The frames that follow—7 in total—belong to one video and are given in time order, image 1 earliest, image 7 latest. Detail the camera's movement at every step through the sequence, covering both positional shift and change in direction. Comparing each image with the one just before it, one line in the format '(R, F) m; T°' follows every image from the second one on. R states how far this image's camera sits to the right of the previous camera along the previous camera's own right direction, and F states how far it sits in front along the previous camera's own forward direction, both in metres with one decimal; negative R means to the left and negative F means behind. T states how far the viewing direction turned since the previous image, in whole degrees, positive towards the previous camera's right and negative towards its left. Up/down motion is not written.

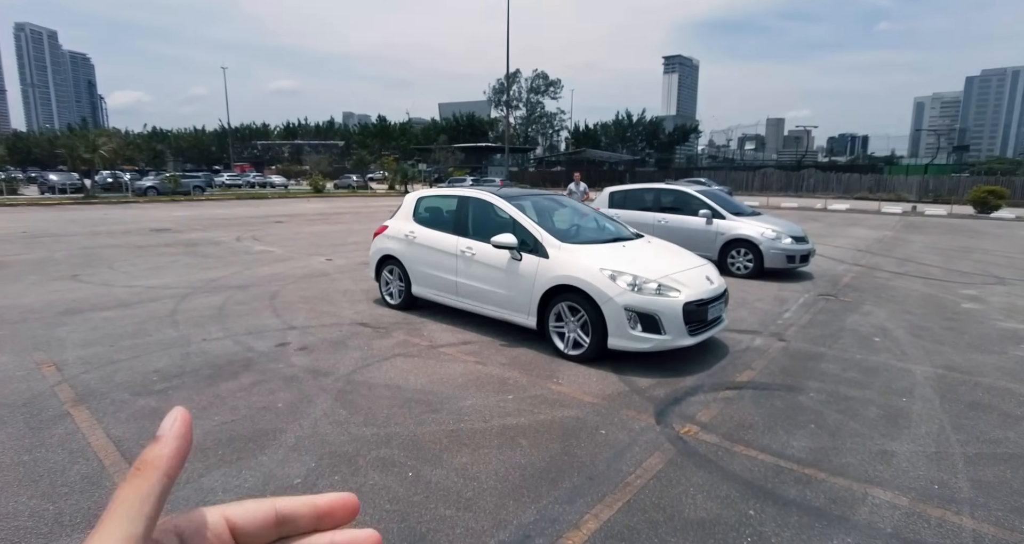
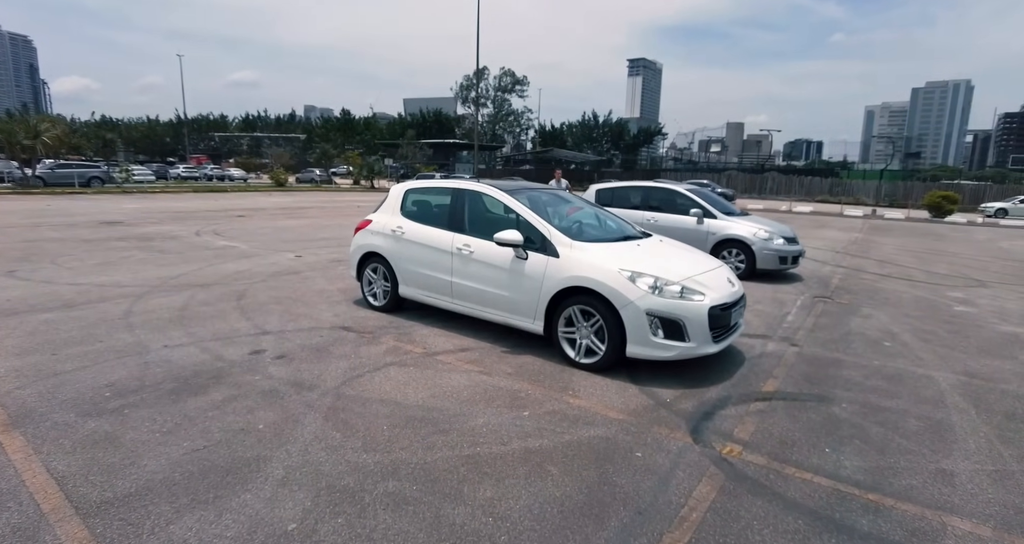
(-0.4, +0.5) m; +4°
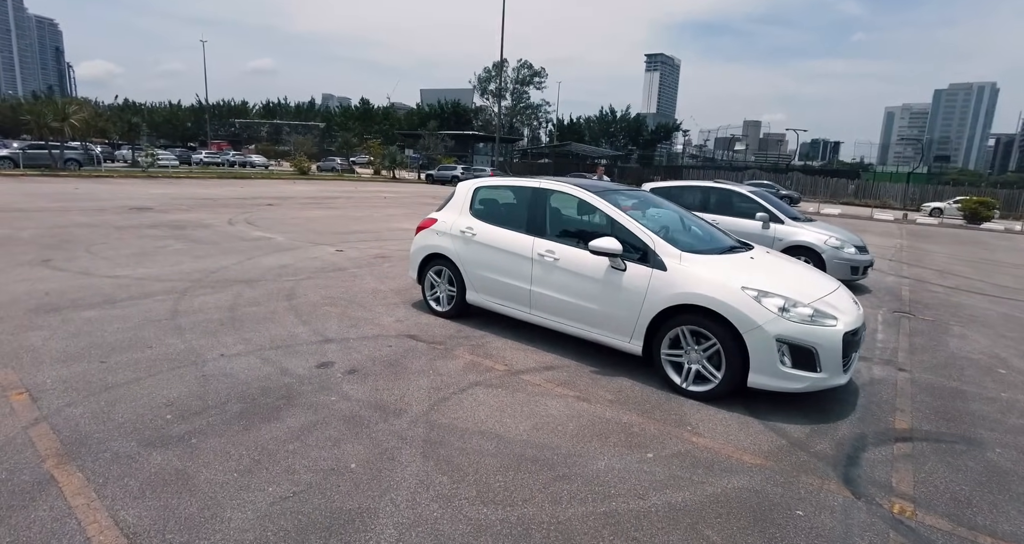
(-0.7, +0.5) m; -1°
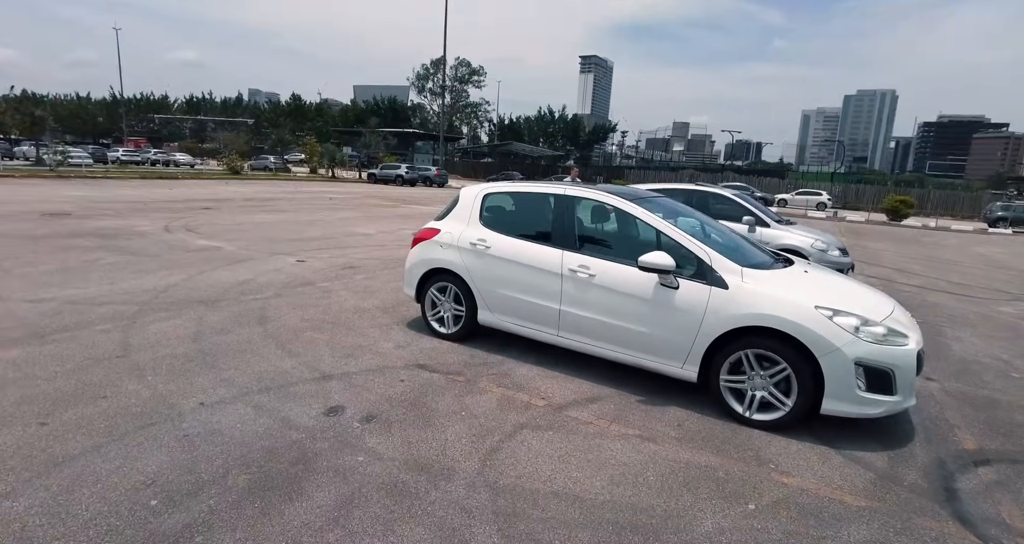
(-0.7, +0.6) m; +7°
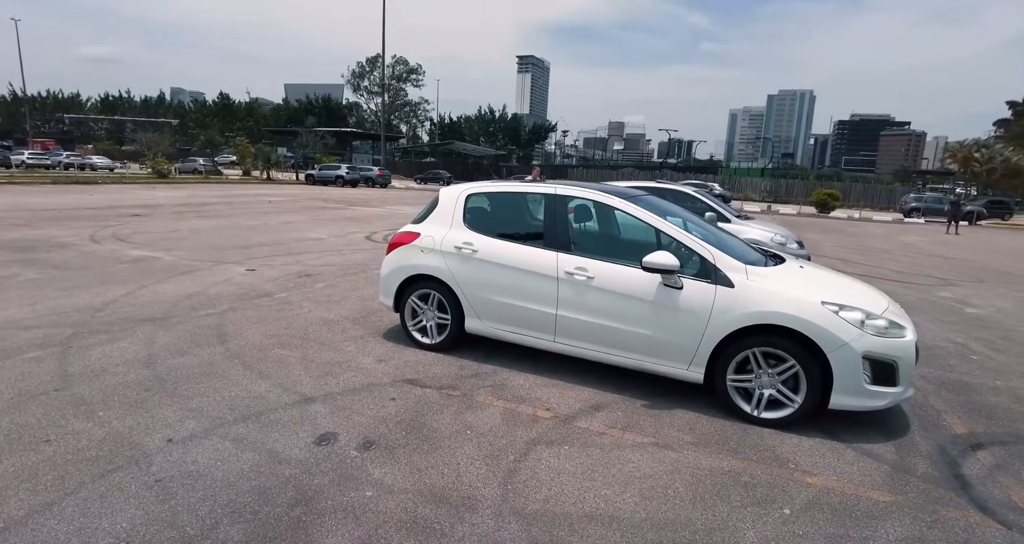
(-0.4, +0.3) m; +6°
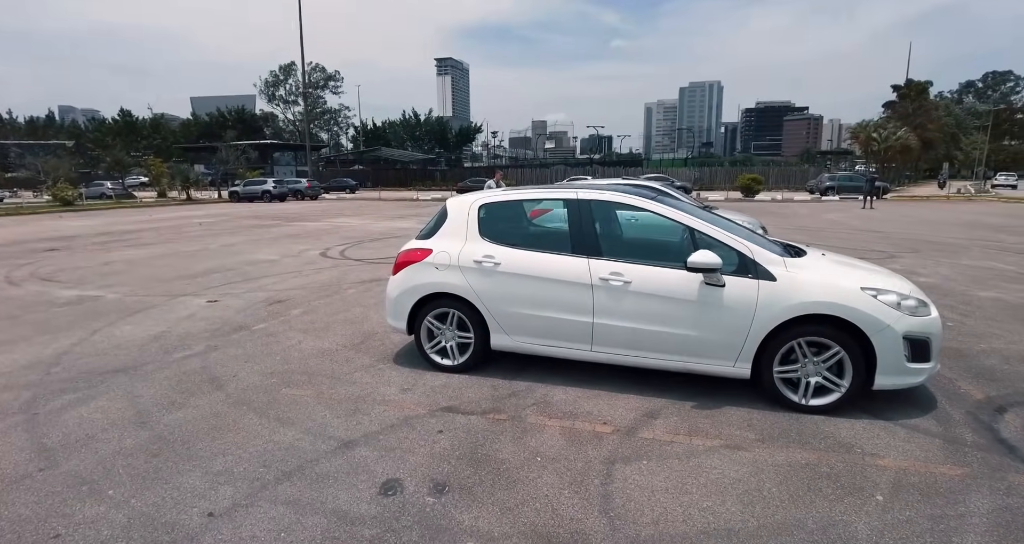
(-0.7, +0.3) m; +7°
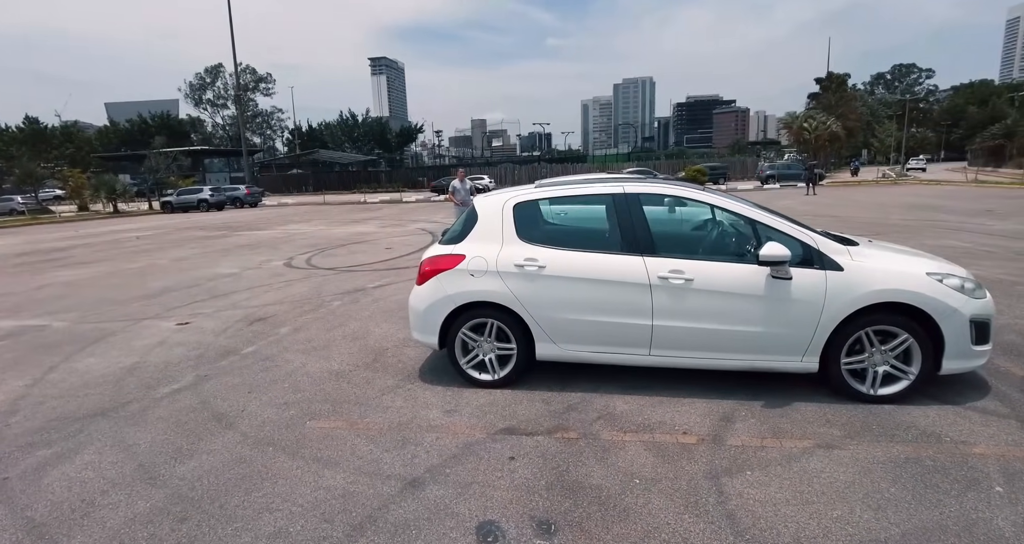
(-0.8, +0.4) m; +6°
